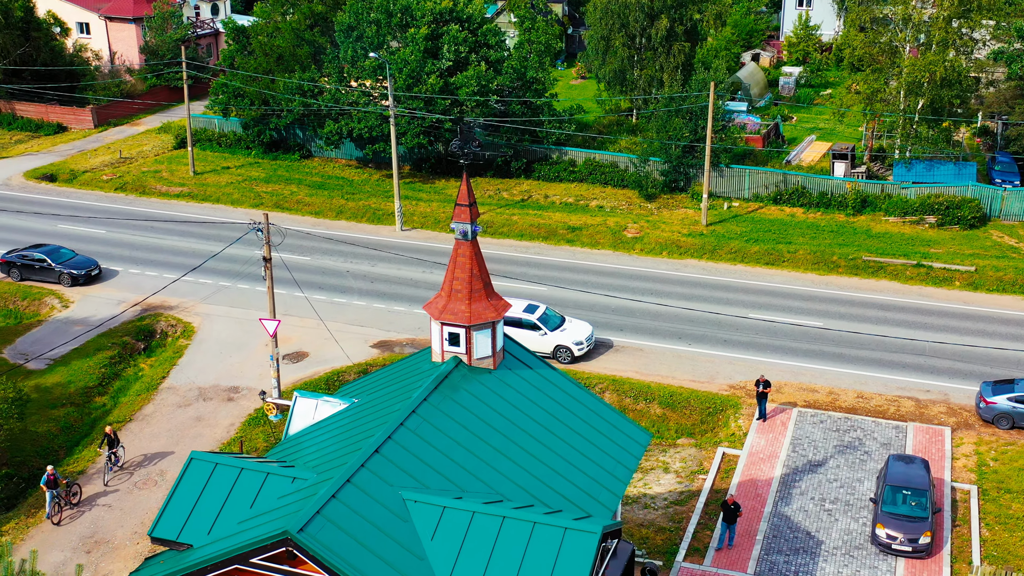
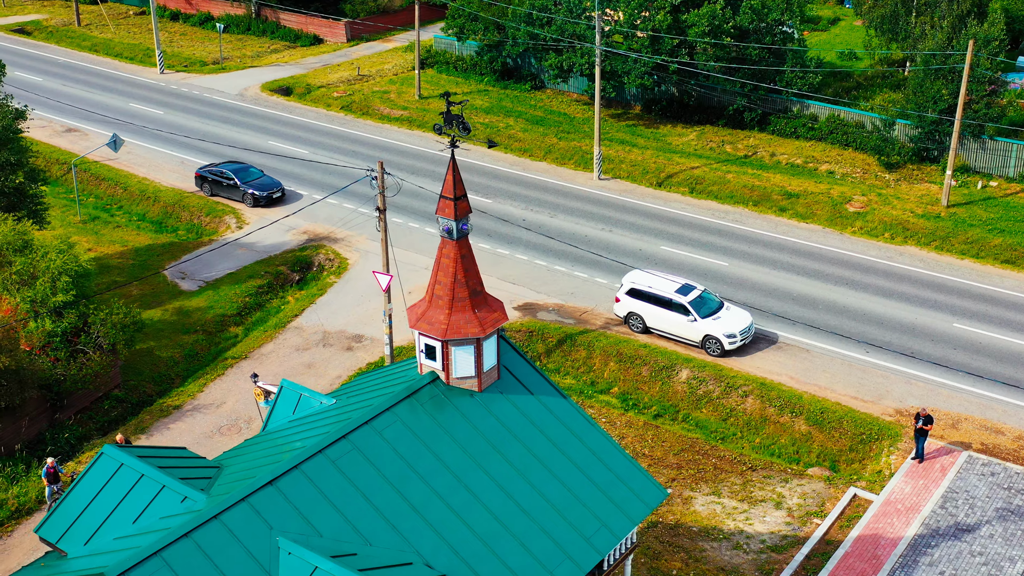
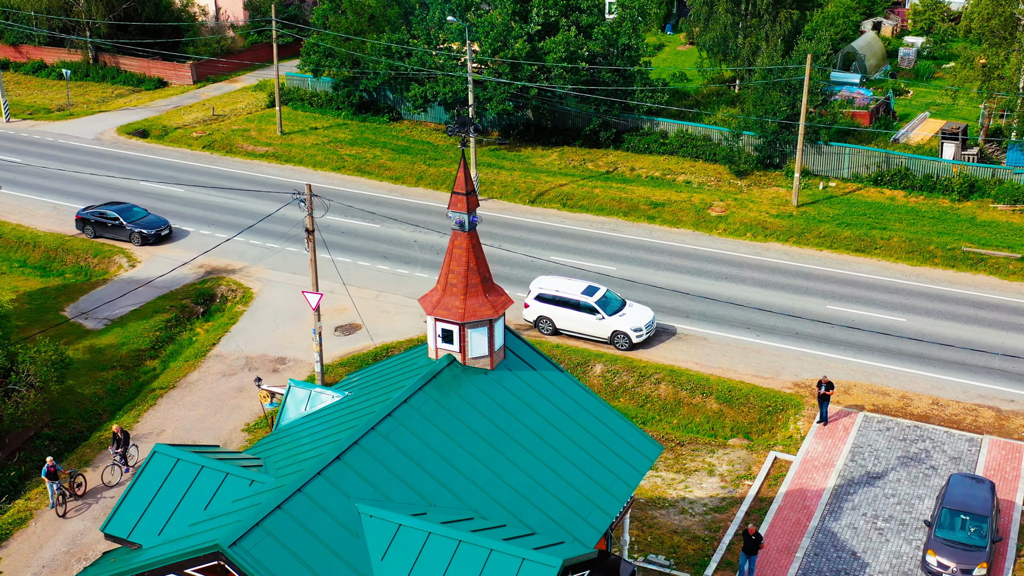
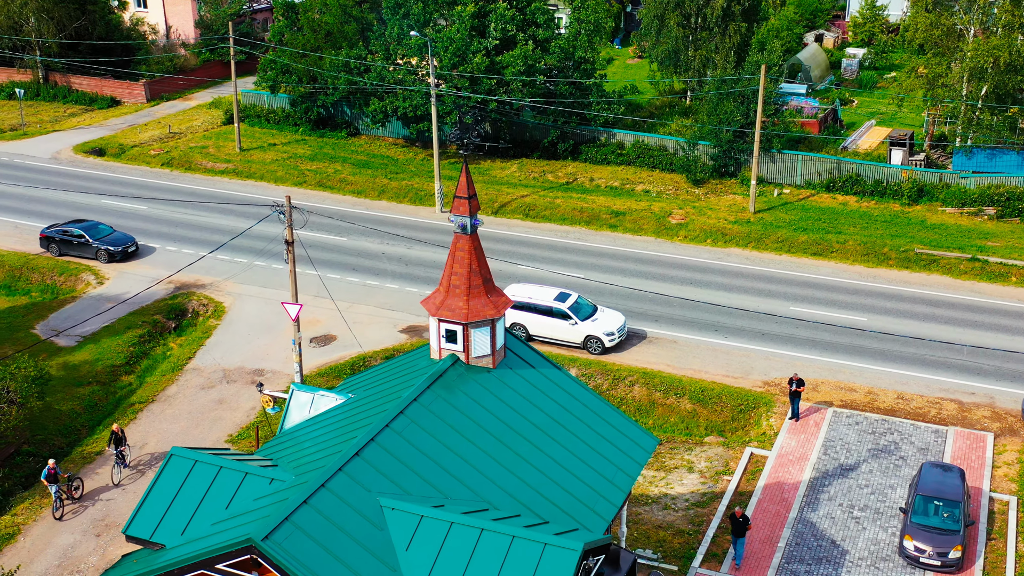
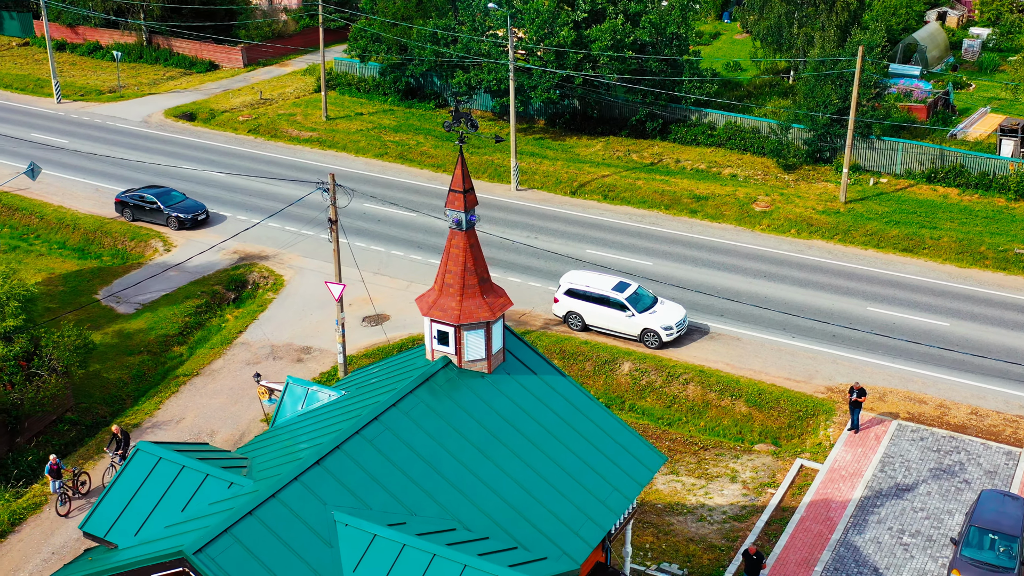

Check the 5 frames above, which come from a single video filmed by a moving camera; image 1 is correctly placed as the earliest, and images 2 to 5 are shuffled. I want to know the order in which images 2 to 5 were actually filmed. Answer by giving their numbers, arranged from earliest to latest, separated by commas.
4, 3, 5, 2
